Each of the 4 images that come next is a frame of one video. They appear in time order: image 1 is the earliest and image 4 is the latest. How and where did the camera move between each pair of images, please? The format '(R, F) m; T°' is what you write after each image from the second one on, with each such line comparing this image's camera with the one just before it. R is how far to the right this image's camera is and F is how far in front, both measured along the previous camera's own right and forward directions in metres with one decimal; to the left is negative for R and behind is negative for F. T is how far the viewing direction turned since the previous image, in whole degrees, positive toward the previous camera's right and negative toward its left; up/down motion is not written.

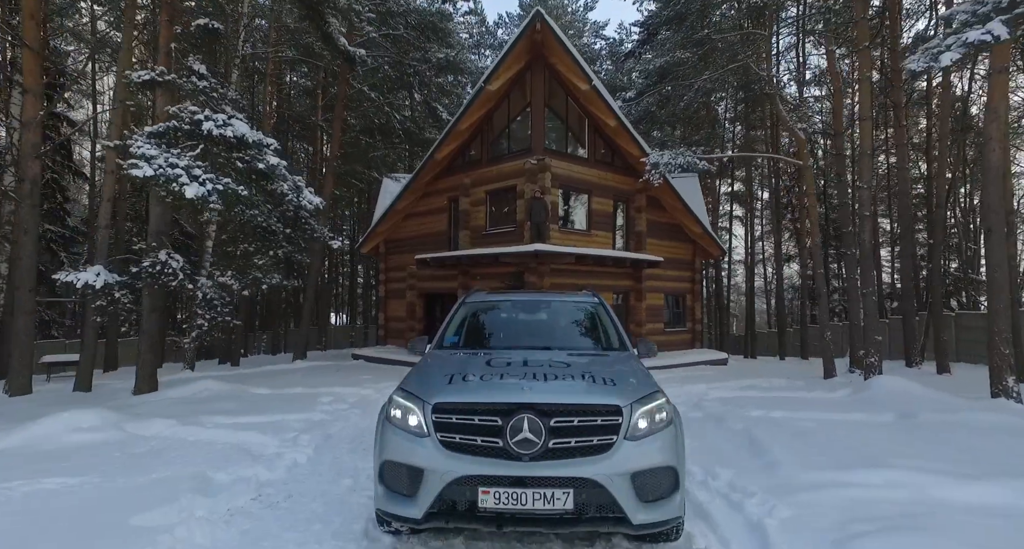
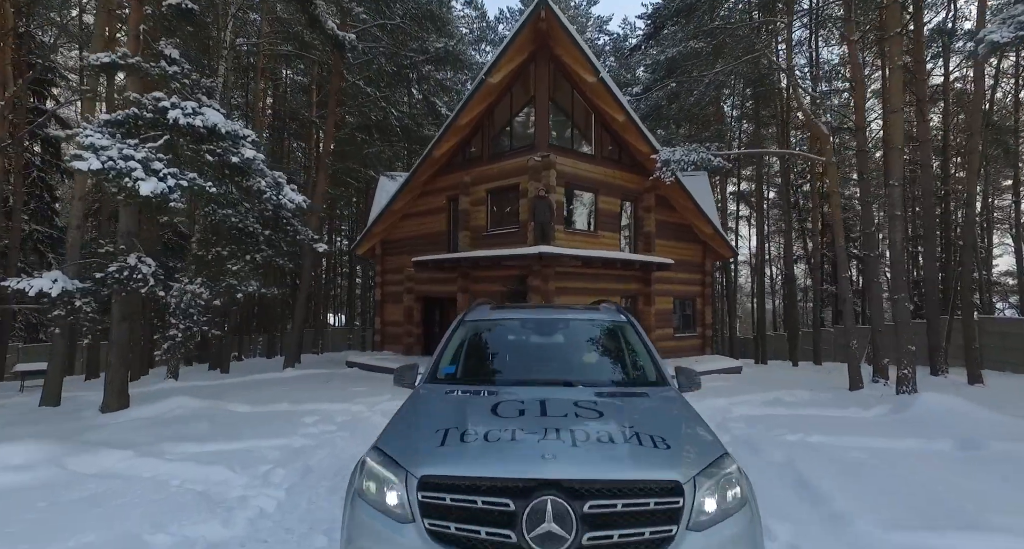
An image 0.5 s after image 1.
(-0.1, +0.7) m; 0°
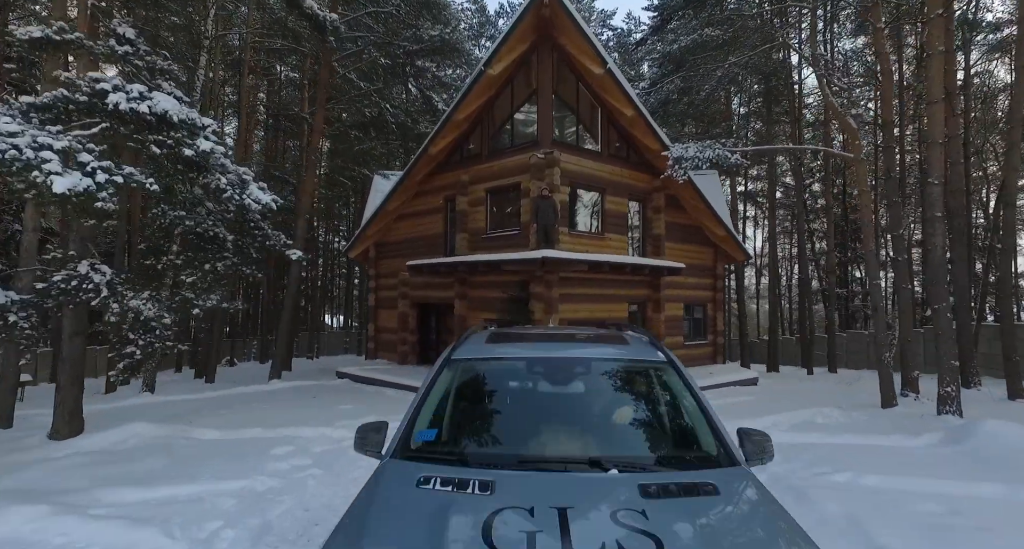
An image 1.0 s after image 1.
(0.0, +0.9) m; 0°
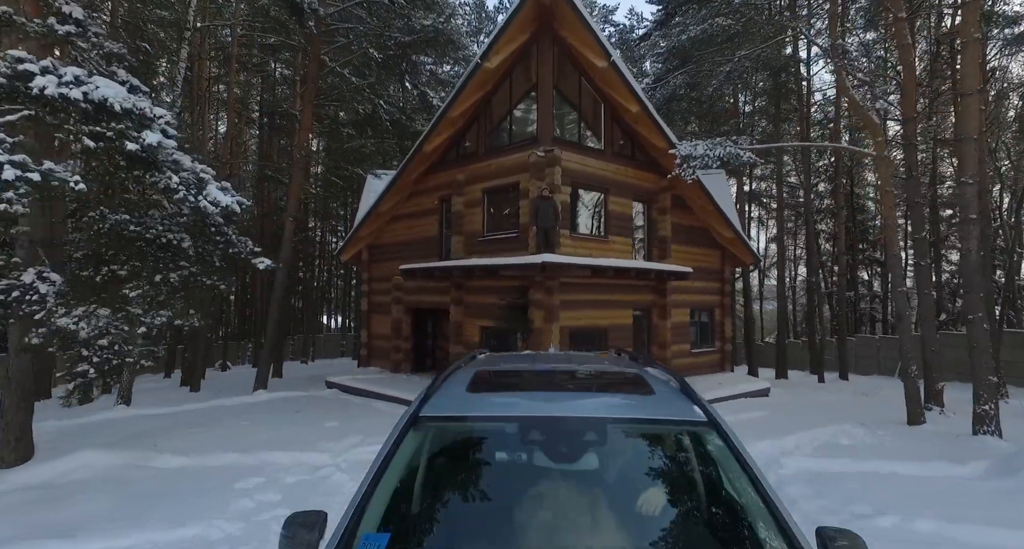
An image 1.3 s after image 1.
(0.0, +0.7) m; 0°
